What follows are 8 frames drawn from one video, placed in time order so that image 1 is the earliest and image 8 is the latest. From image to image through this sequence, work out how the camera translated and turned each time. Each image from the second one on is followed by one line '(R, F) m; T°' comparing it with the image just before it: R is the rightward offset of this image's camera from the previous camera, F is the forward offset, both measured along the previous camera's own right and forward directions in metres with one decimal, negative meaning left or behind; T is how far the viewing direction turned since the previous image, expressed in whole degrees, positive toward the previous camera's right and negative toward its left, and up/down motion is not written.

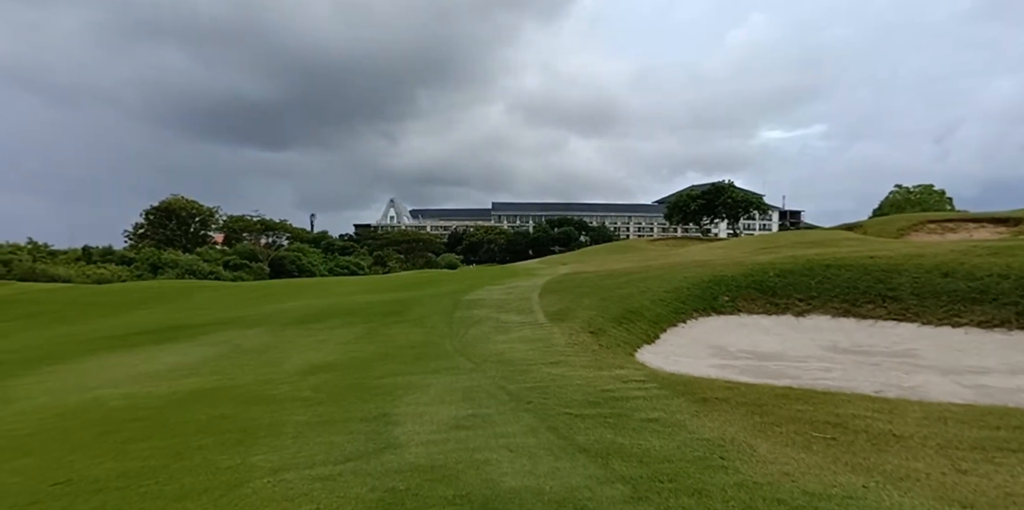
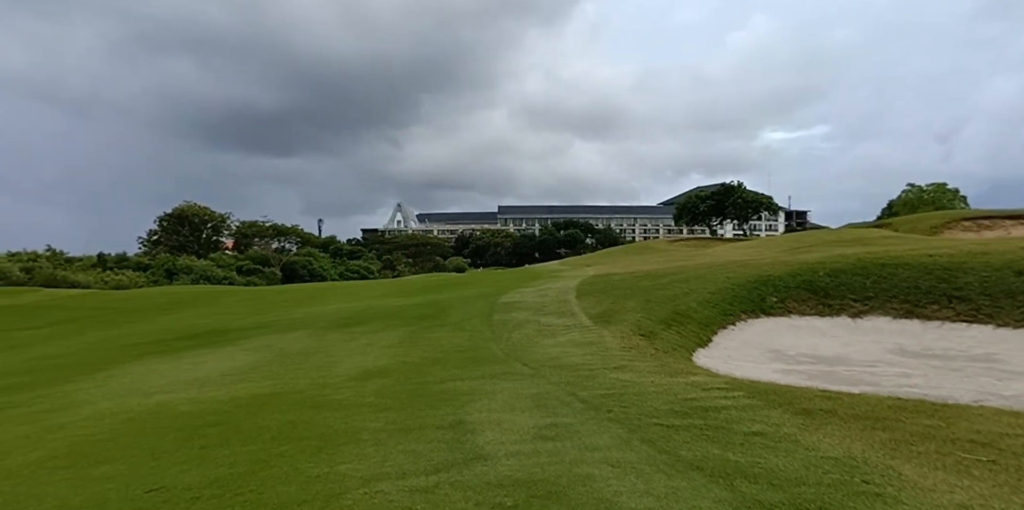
(-0.2, +0.1) m; -4°
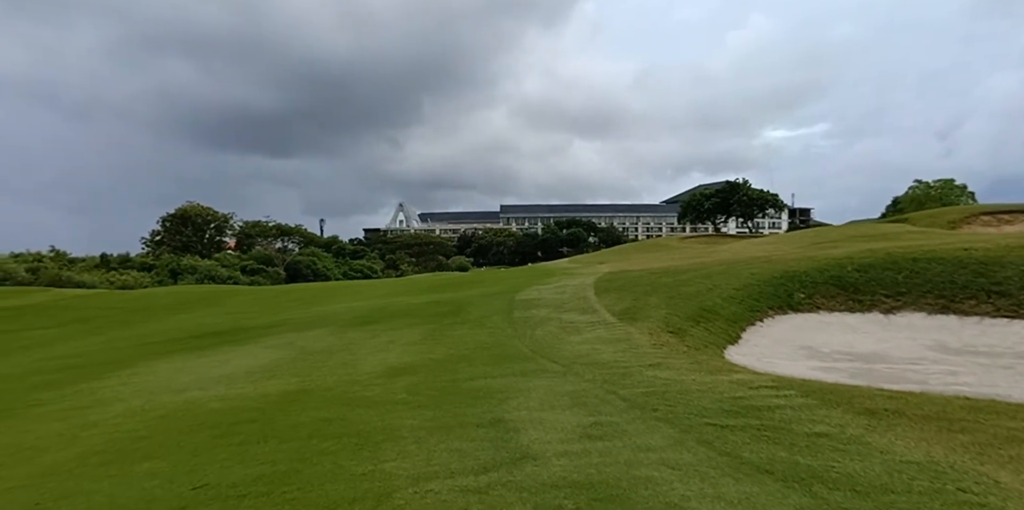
(-0.1, +0.1) m; -2°
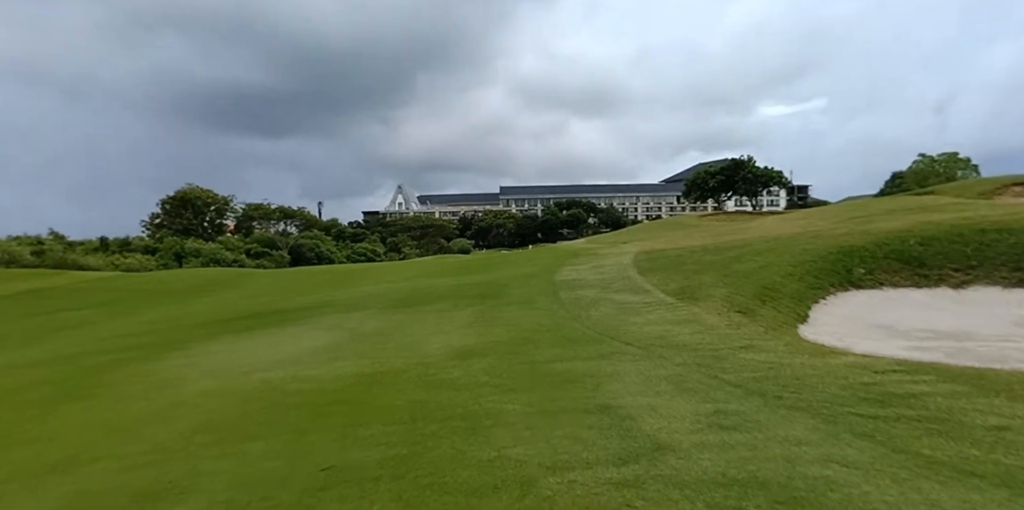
(-0.3, +0.1) m; -4°
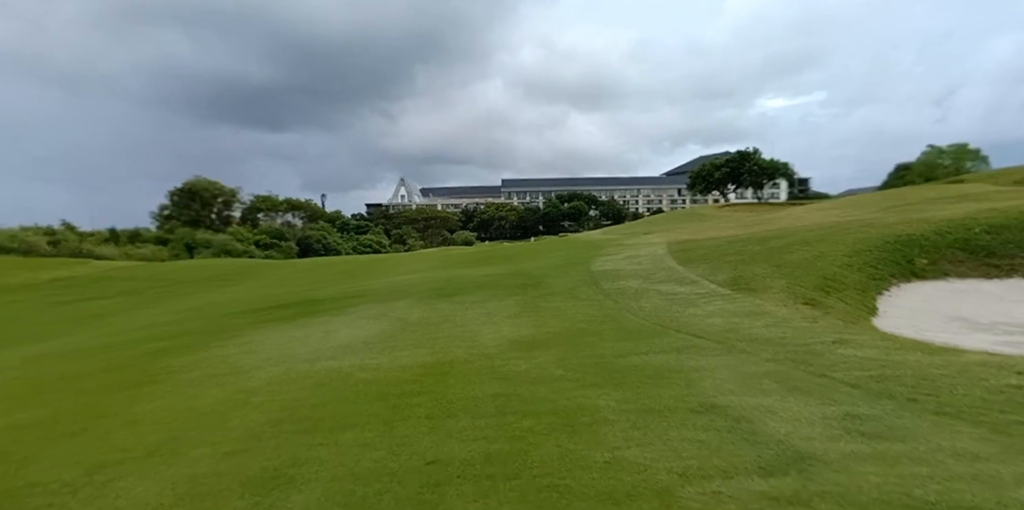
(-0.3, +0.2) m; -4°
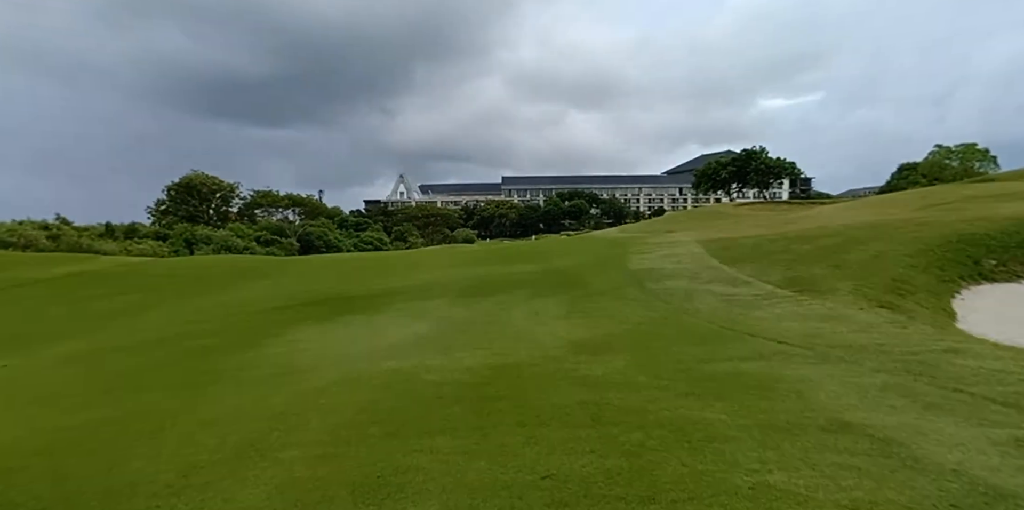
(-0.4, +0.2) m; -4°
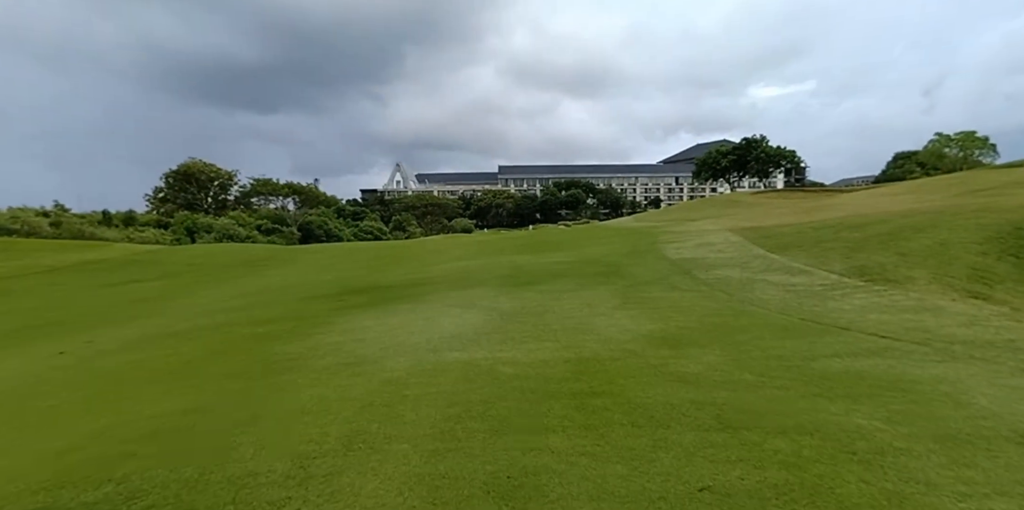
(-0.4, +0.2) m; -4°
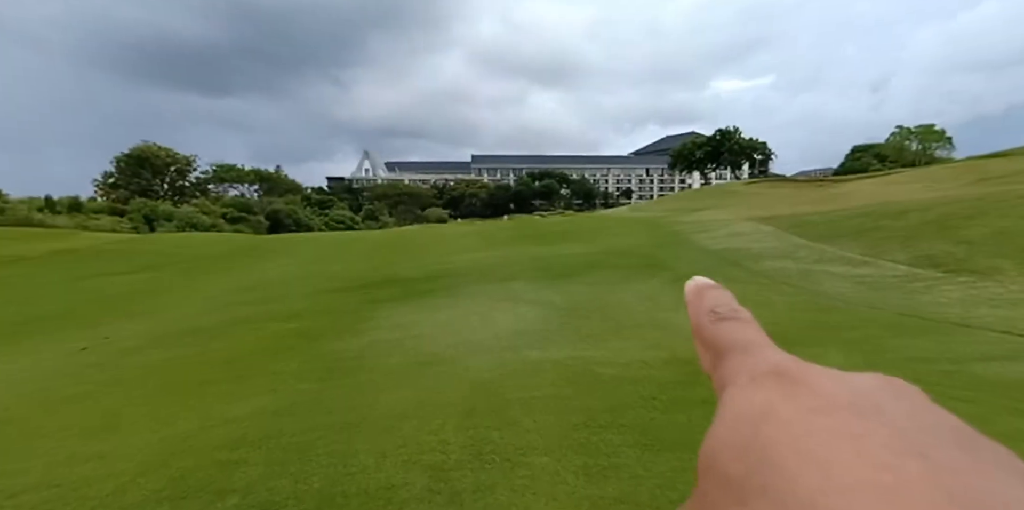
(-0.7, +0.3) m; -3°
